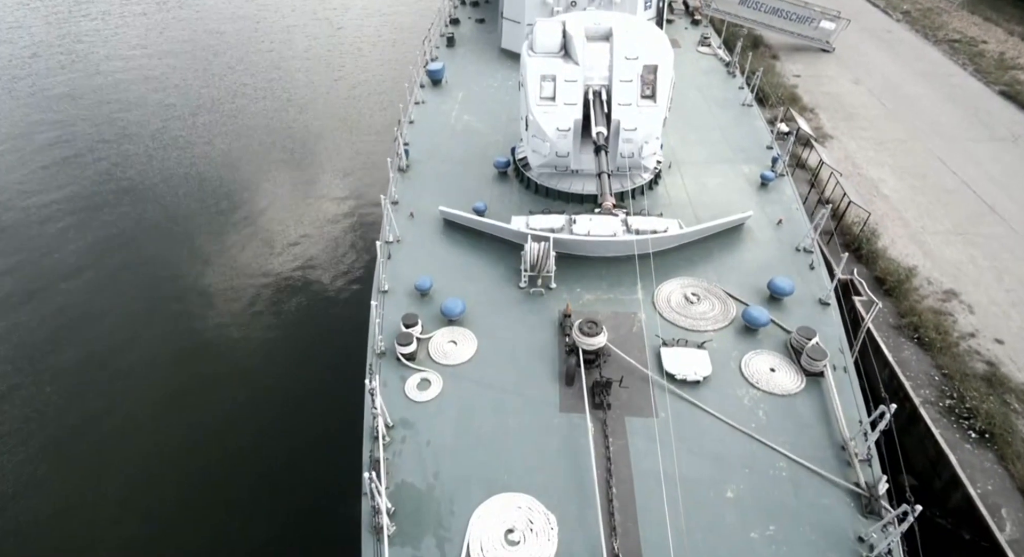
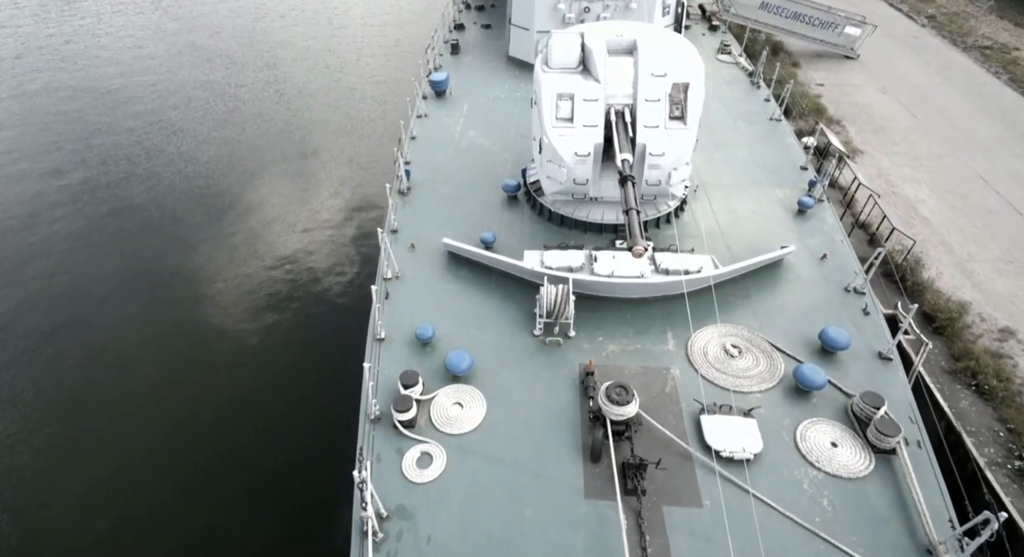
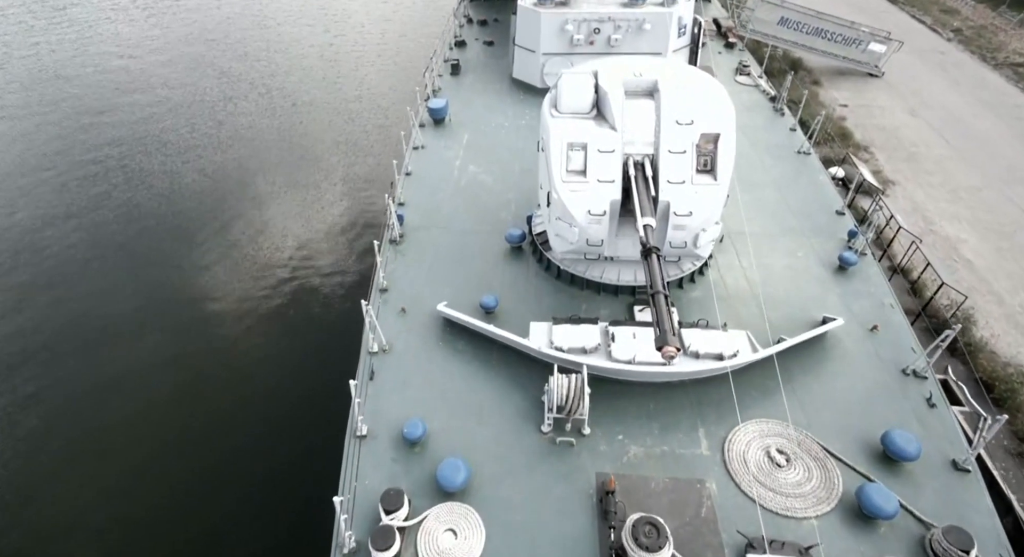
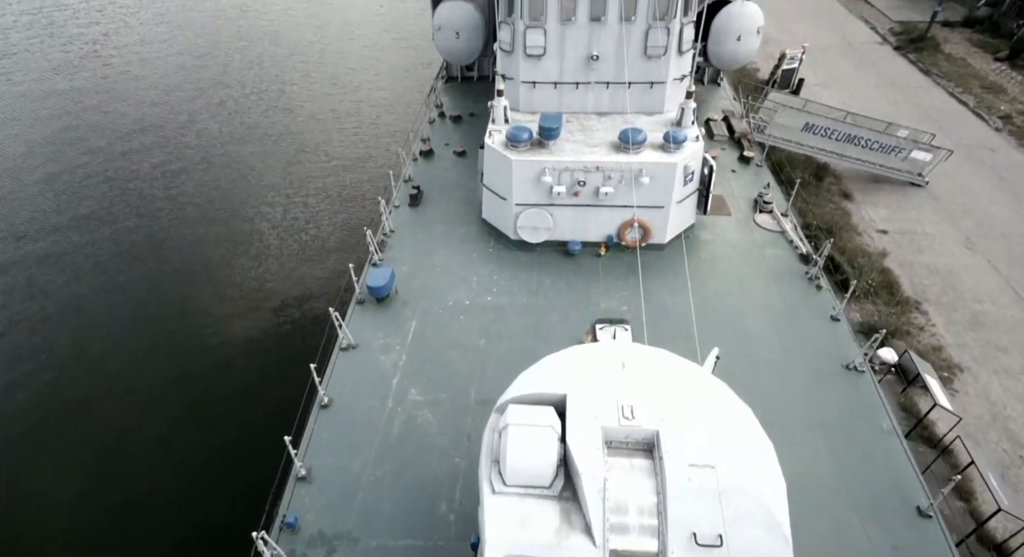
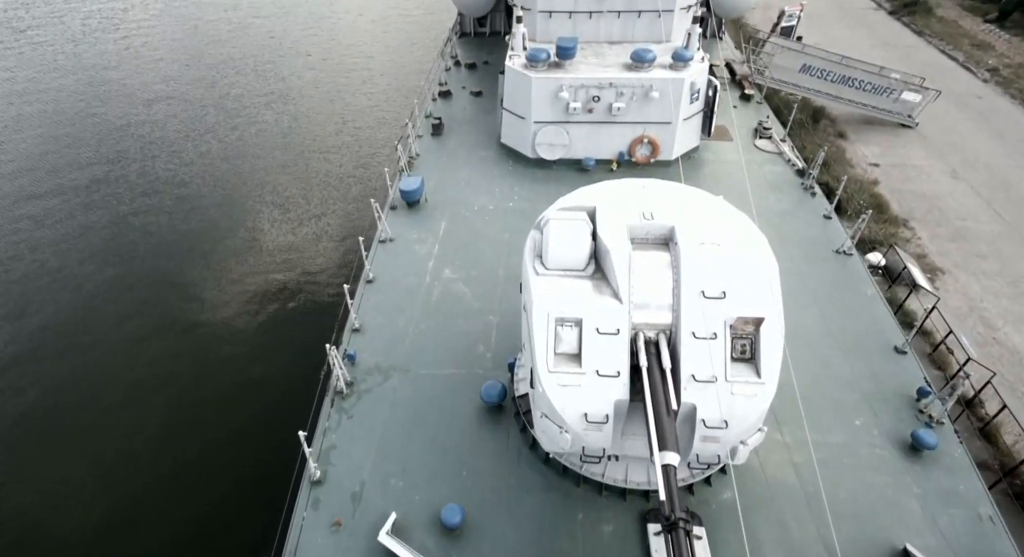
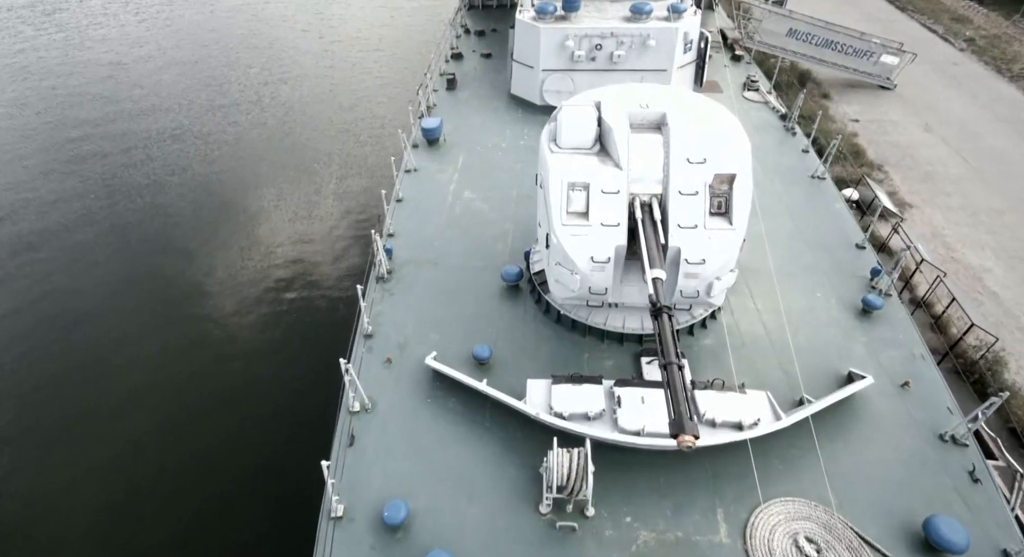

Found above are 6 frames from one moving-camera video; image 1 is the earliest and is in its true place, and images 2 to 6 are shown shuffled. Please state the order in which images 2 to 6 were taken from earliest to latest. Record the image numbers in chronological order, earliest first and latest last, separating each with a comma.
2, 3, 6, 5, 4
